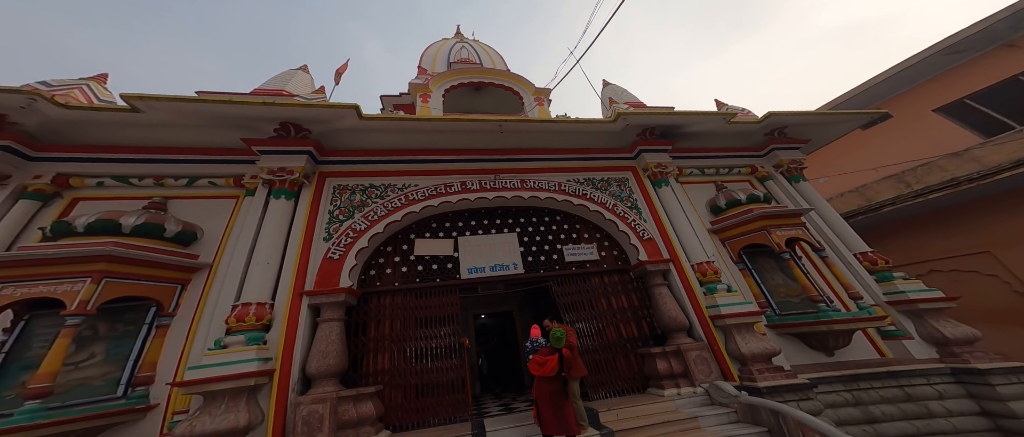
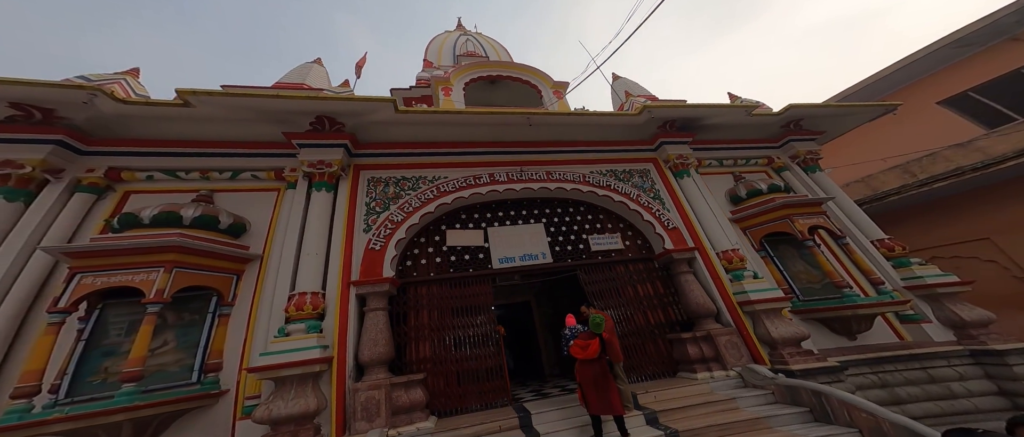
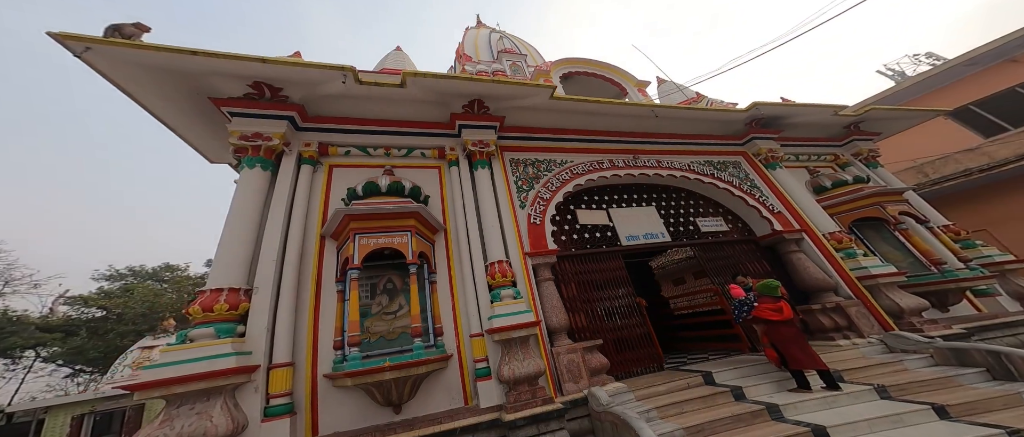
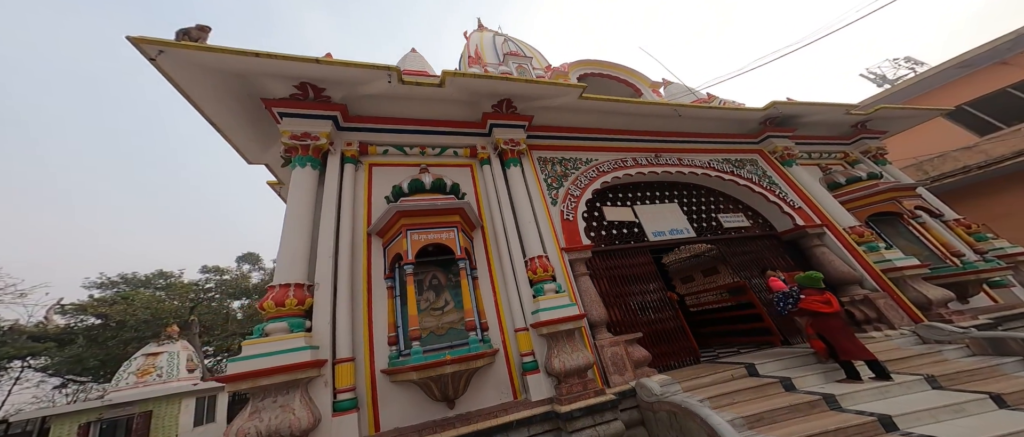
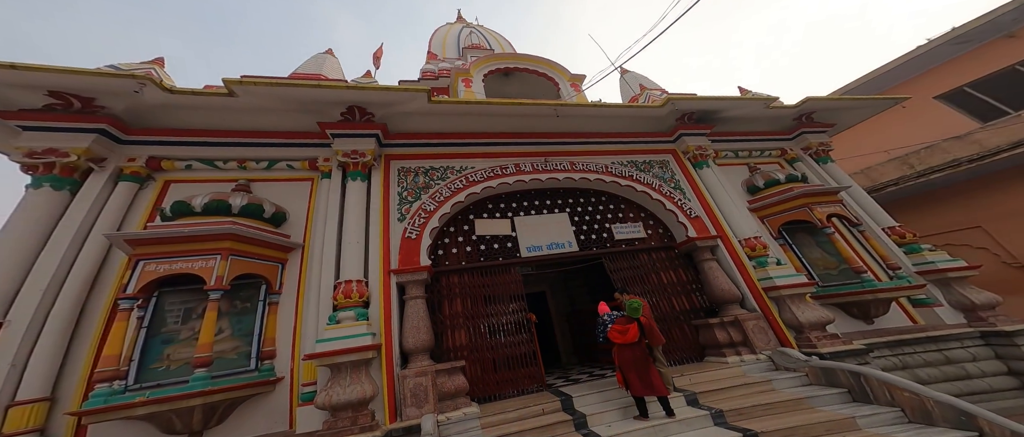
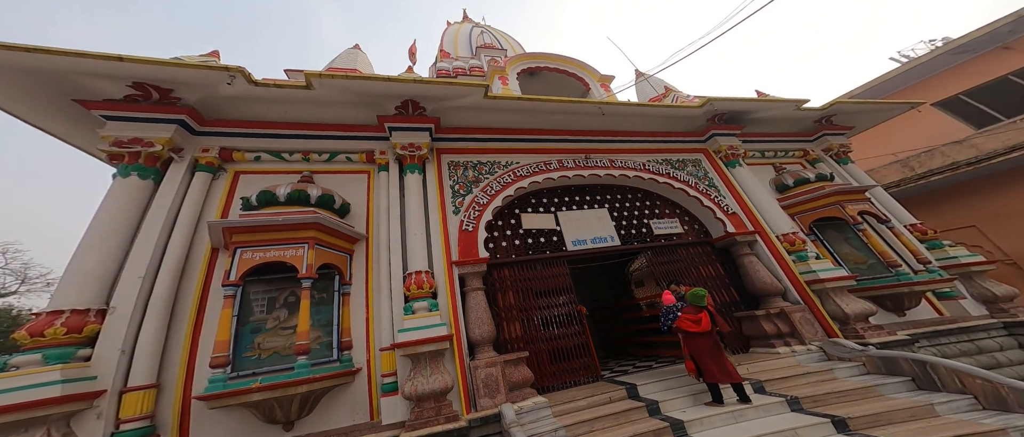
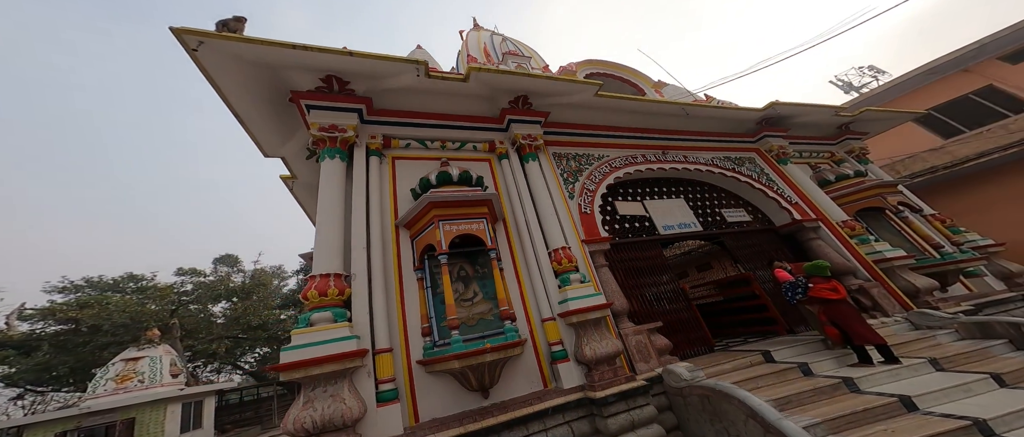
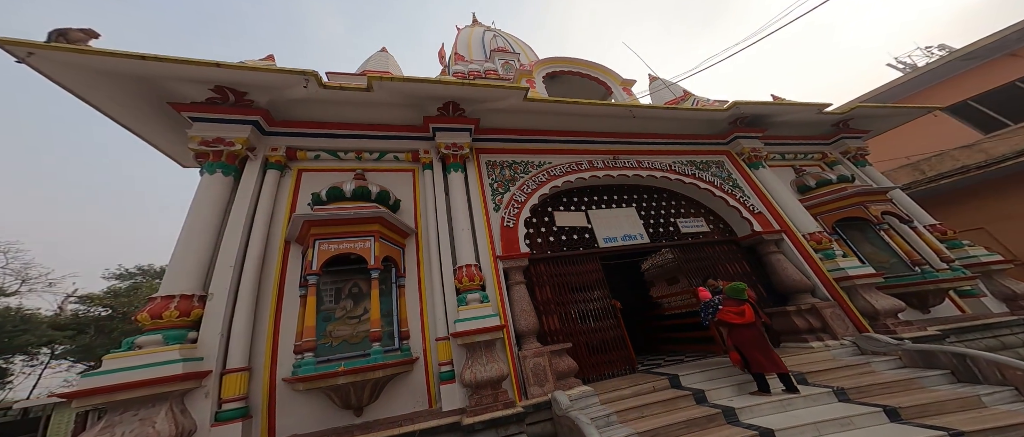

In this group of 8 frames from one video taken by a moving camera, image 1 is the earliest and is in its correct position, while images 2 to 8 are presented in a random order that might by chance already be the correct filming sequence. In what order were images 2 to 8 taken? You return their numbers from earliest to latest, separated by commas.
2, 5, 6, 8, 3, 4, 7
